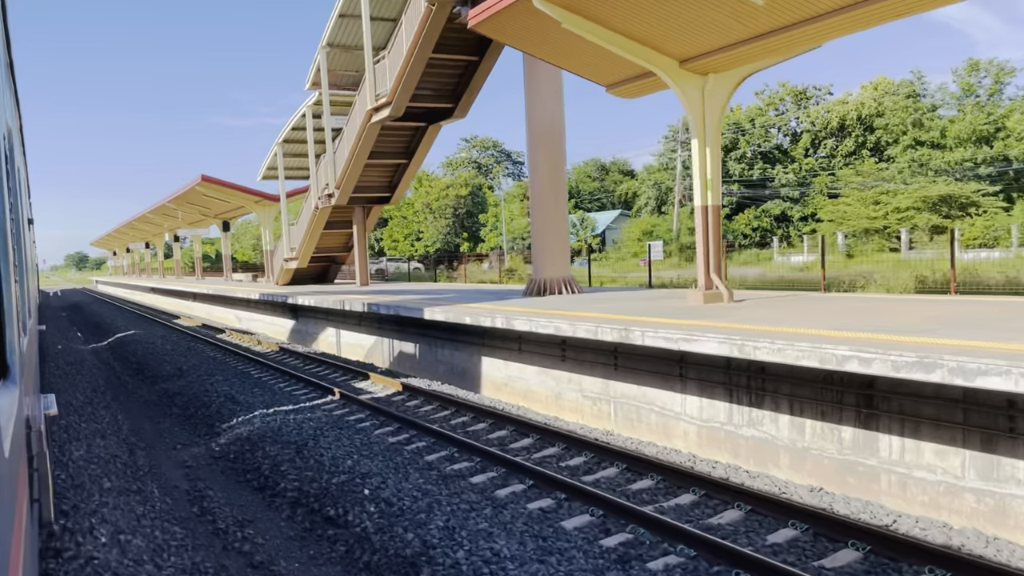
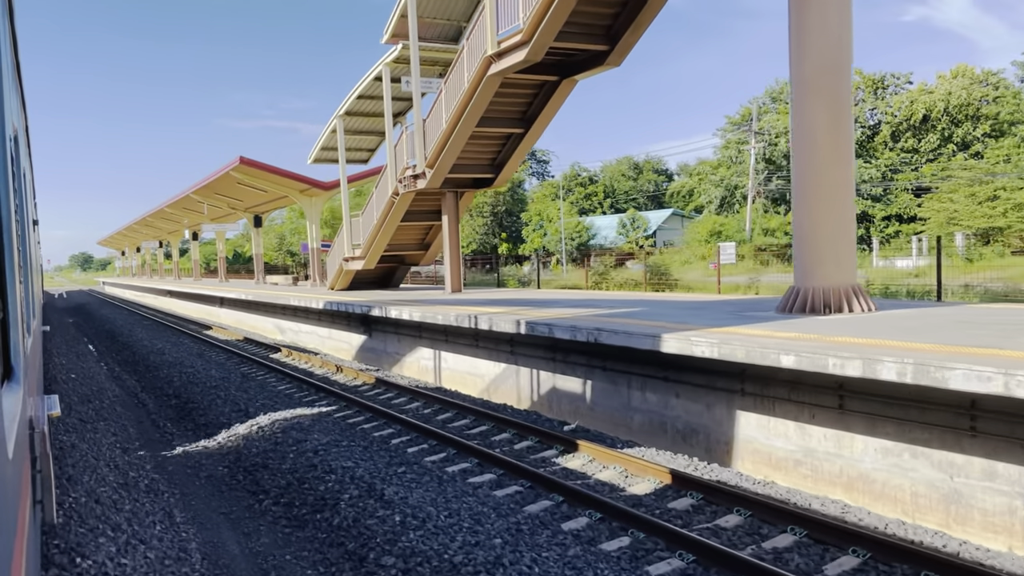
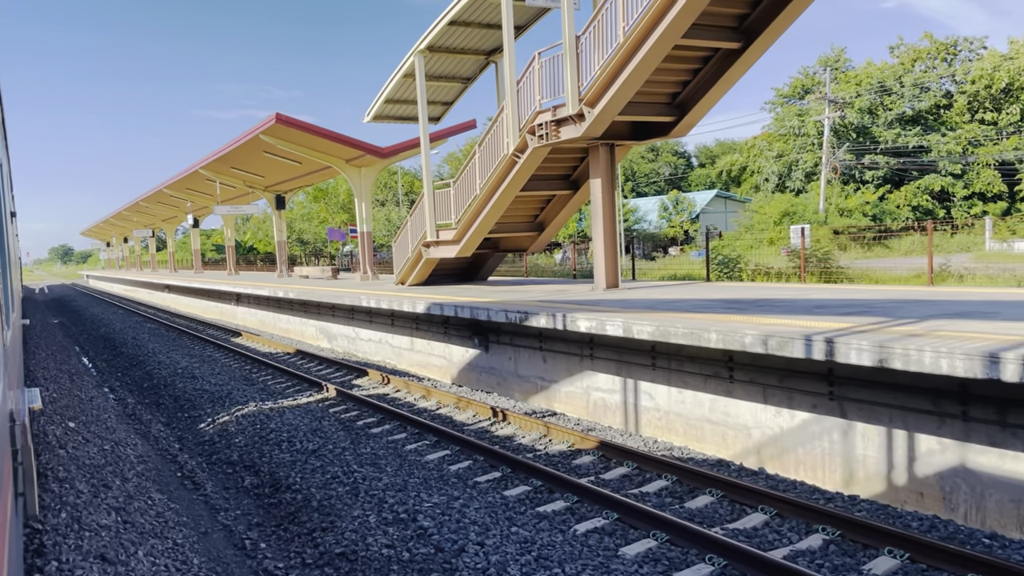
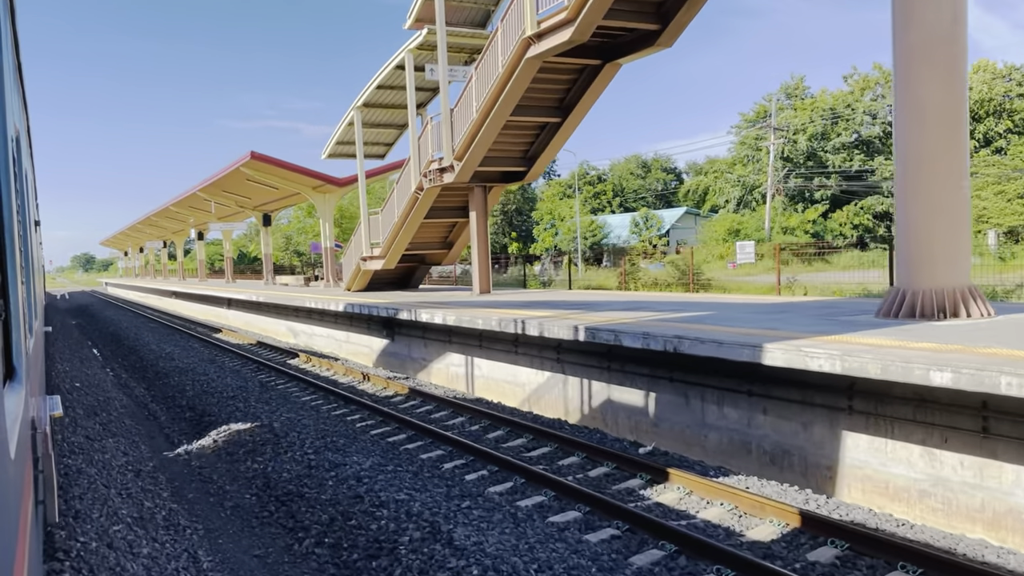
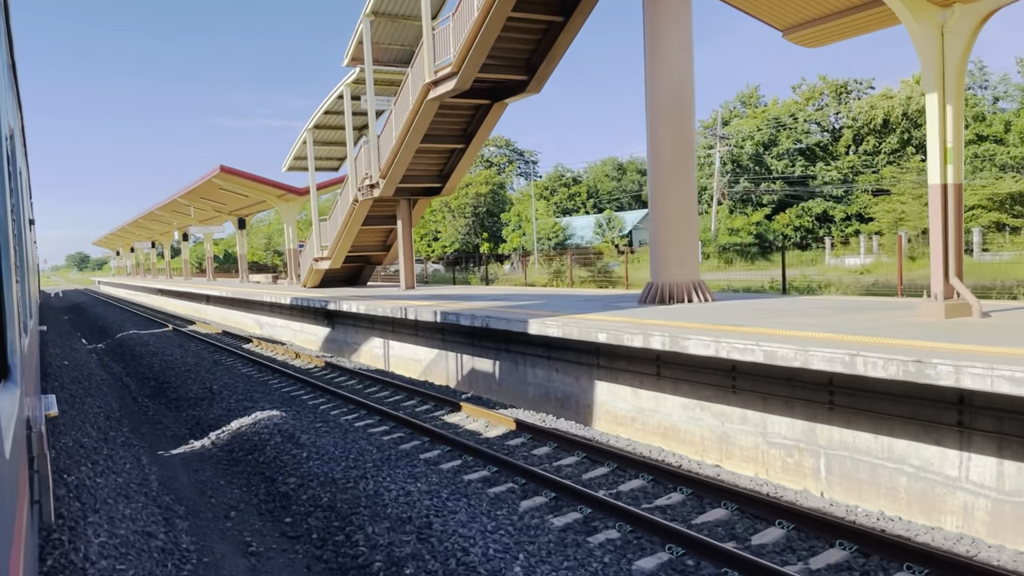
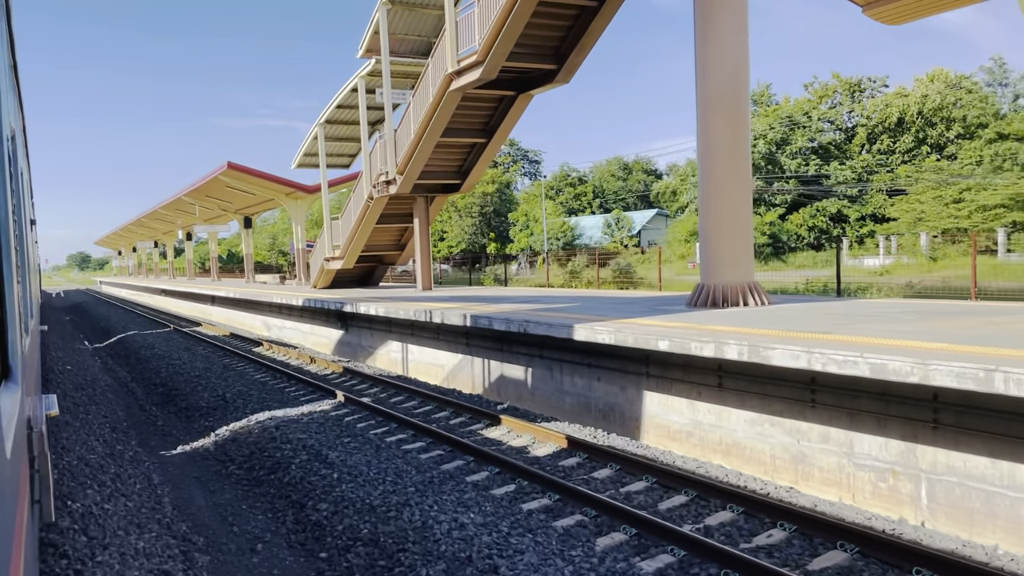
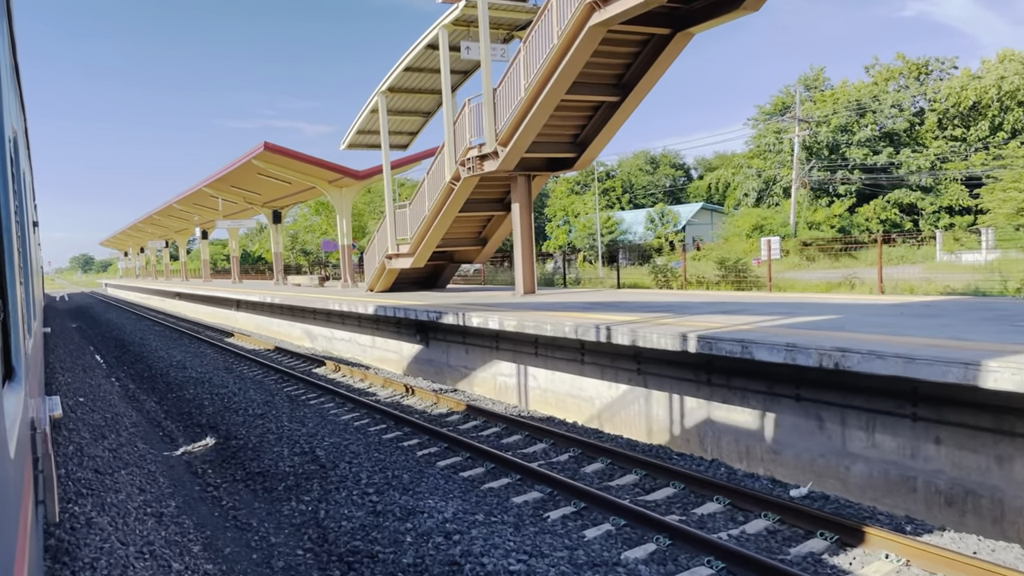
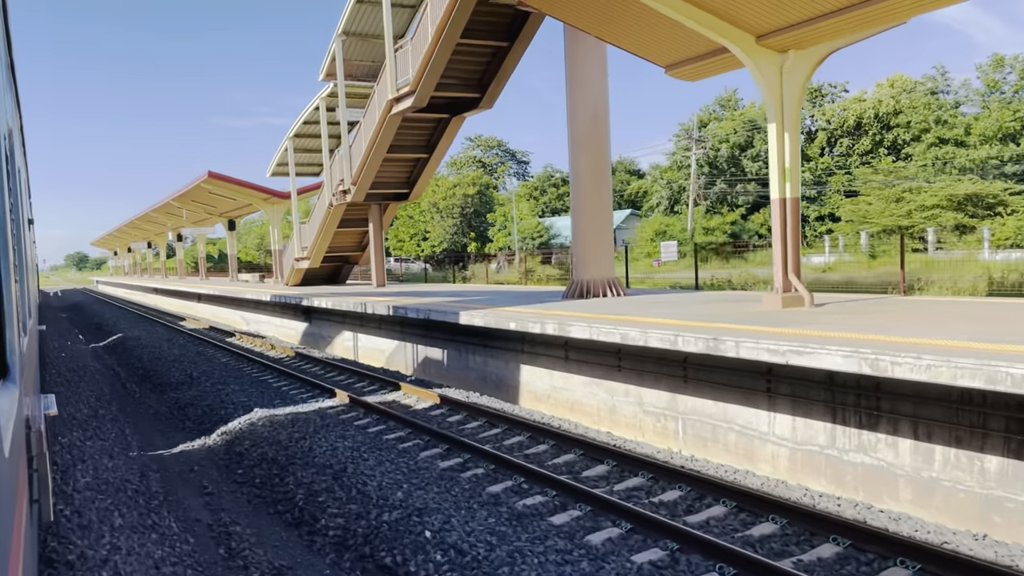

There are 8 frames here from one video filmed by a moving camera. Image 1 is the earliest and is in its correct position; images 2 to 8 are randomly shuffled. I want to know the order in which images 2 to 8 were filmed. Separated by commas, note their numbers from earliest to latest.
8, 5, 6, 2, 4, 7, 3
